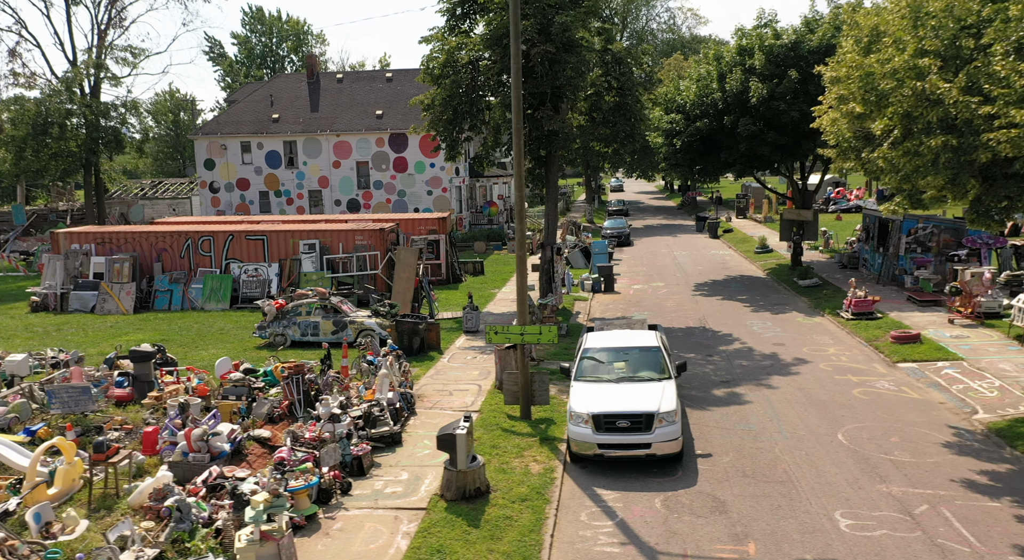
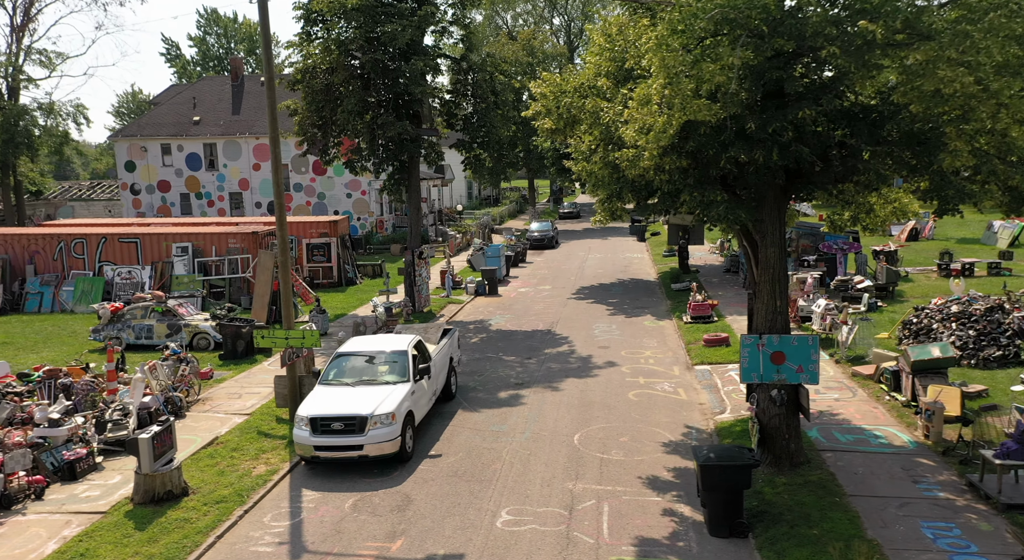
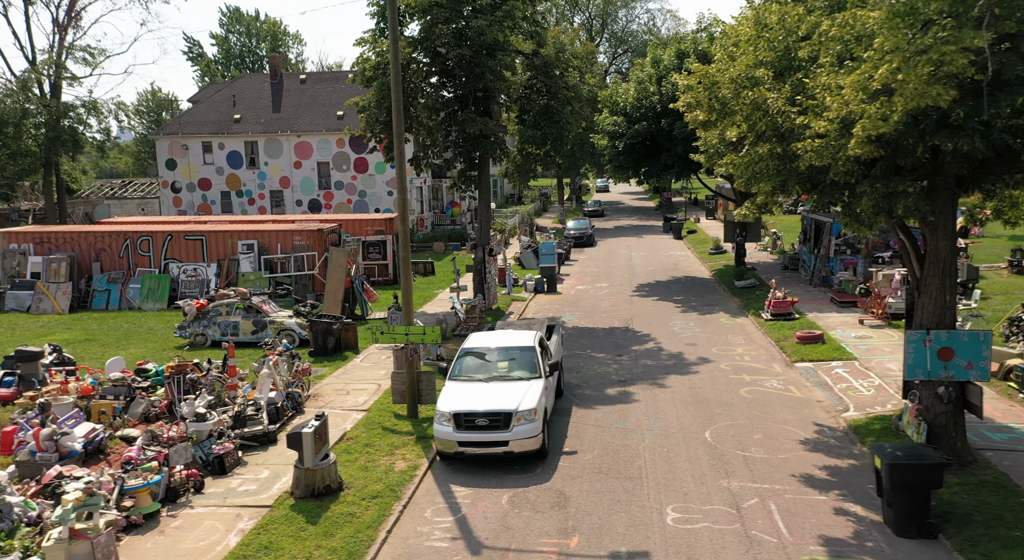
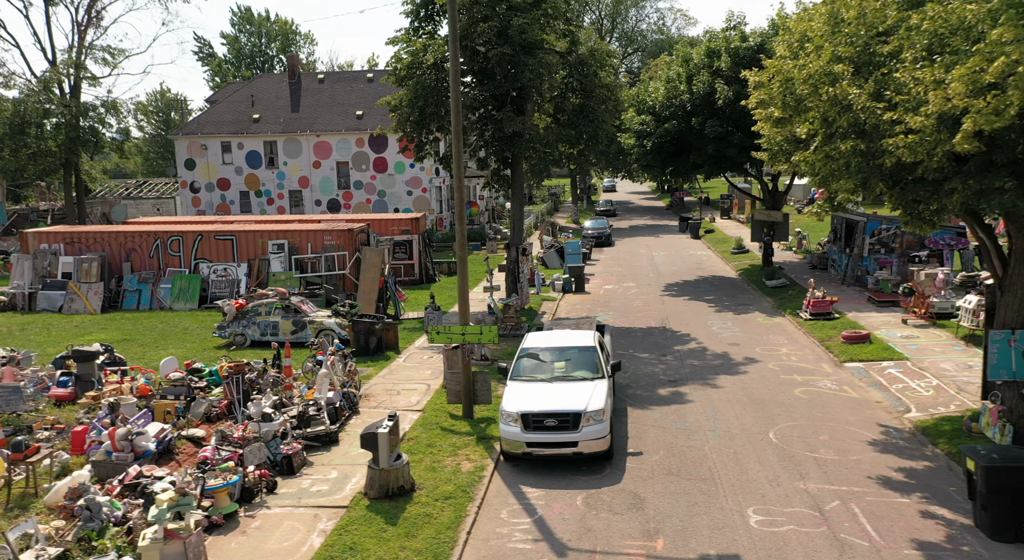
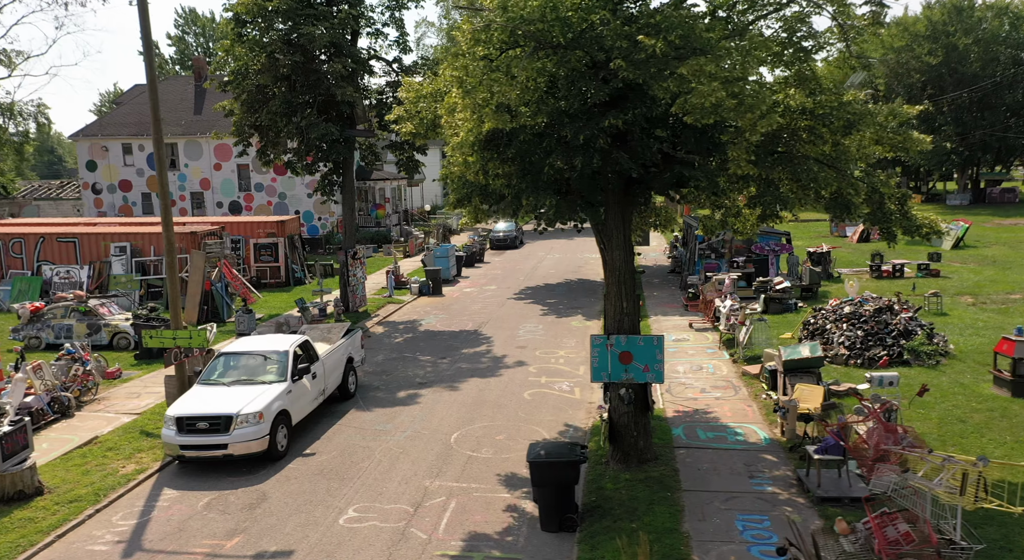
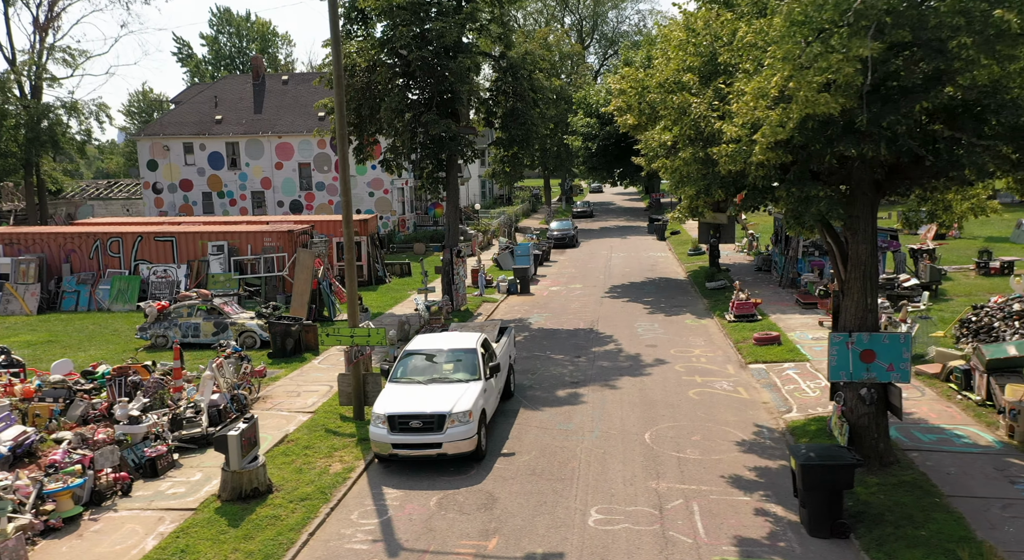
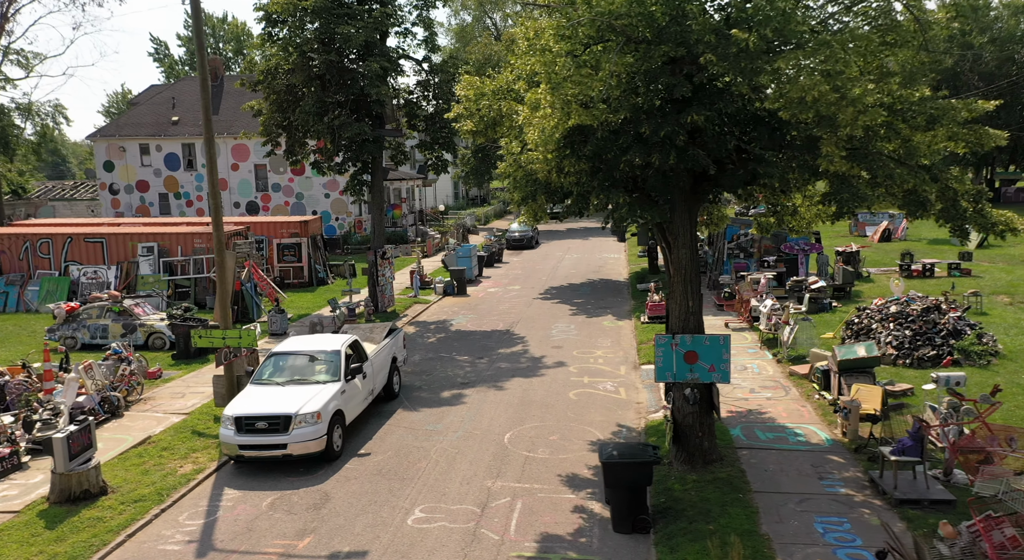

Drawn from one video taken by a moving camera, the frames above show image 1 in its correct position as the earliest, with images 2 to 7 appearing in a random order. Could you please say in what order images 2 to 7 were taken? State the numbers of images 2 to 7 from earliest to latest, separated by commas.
4, 3, 6, 2, 7, 5
